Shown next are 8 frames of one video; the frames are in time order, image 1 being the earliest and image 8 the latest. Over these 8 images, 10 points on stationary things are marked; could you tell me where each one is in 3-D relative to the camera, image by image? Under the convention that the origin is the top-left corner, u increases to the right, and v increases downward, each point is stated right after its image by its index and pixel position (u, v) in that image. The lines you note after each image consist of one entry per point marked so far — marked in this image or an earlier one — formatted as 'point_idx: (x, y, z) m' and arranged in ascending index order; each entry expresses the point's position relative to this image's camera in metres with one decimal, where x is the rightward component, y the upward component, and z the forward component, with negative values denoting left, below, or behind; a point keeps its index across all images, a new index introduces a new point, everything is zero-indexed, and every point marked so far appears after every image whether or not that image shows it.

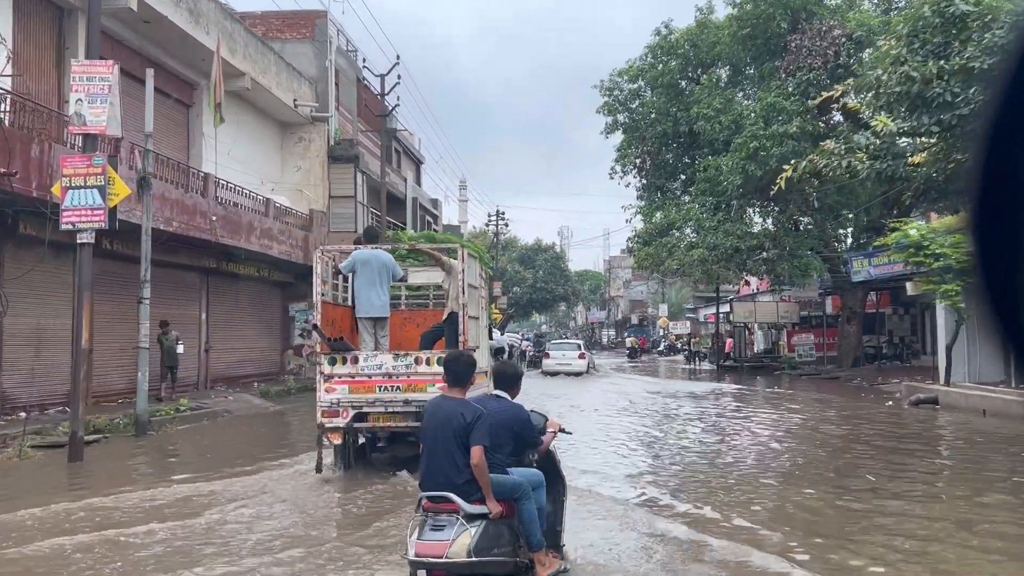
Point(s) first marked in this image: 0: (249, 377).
0: (-5.8, -2.0, +19.6) m
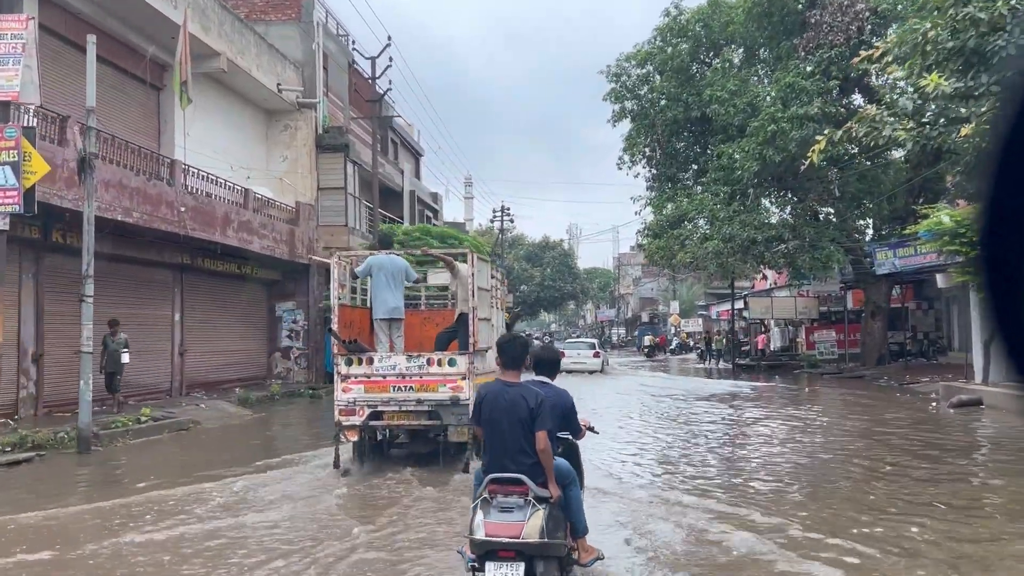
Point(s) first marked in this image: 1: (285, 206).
0: (-5.8, -1.9, +18.2) m
1: (-4.9, +1.8, +19.2) m
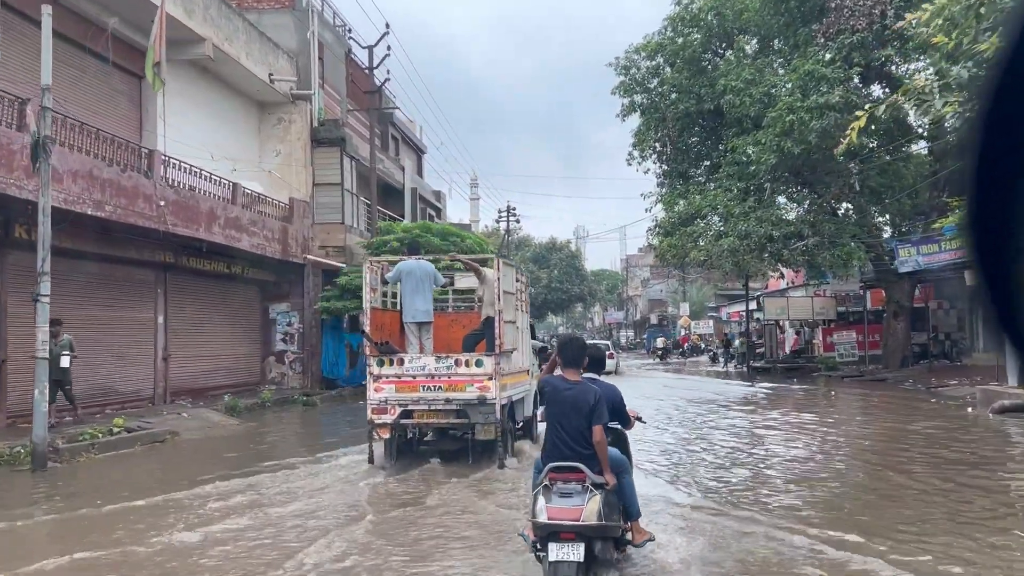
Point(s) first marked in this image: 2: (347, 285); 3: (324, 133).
0: (-5.7, -2.0, +17.2) m
1: (-4.8, +1.8, +18.2) m
2: (-3.4, +0.1, +18.2) m
3: (-4.1, +3.4, +19.4) m
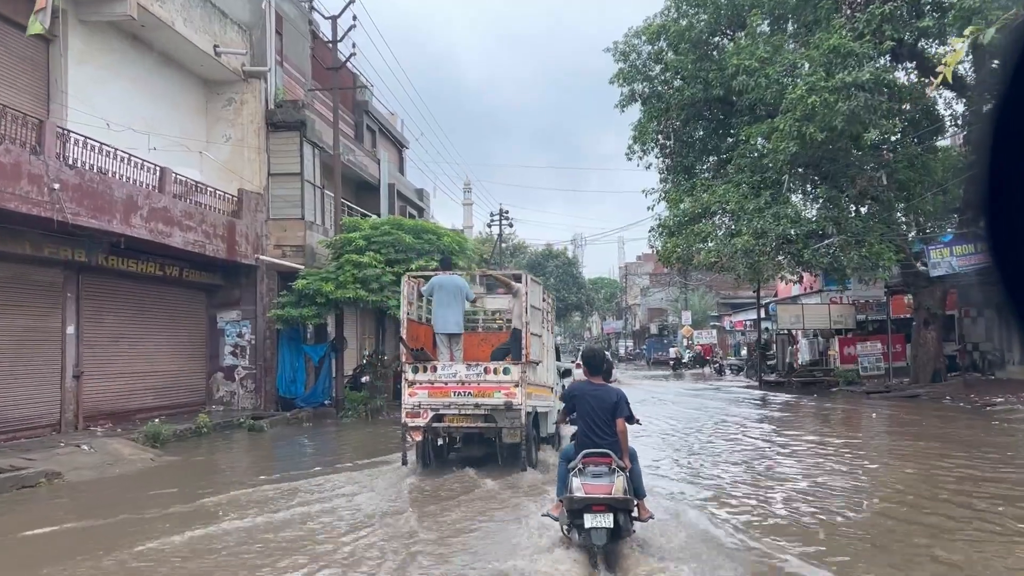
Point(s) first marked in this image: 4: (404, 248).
0: (-6.0, -2.0, +14.7) m
1: (-5.1, +1.7, +15.7) m
2: (-3.7, 0.0, +15.8) m
3: (-4.4, +3.3, +17.0) m
4: (-2.0, +0.8, +16.2) m
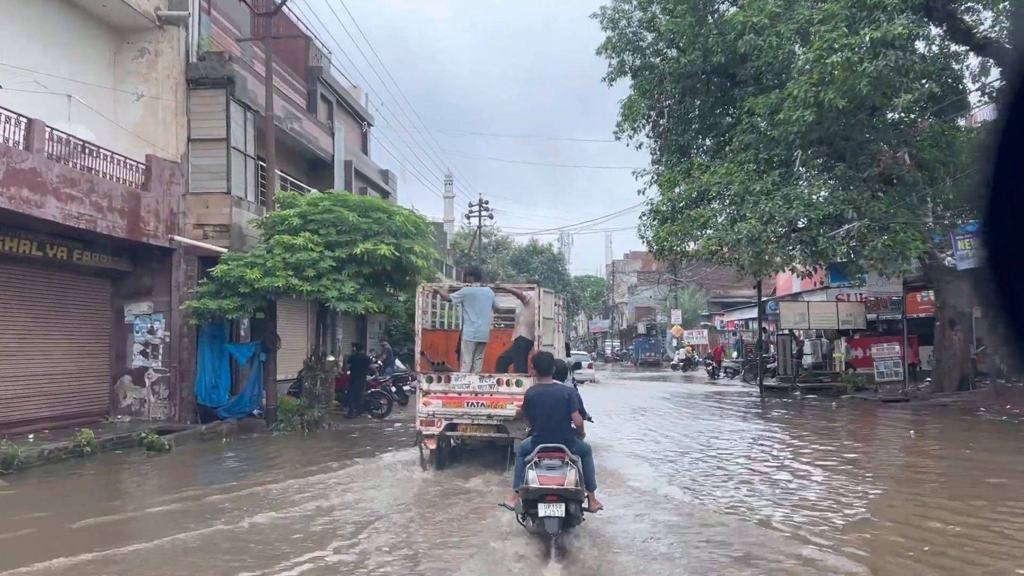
0: (-6.5, -1.8, +12.0) m
1: (-5.7, +1.9, +13.0) m
2: (-4.3, +0.2, +13.0) m
3: (-5.0, +3.5, +14.2) m
4: (-2.5, +0.9, +13.5) m
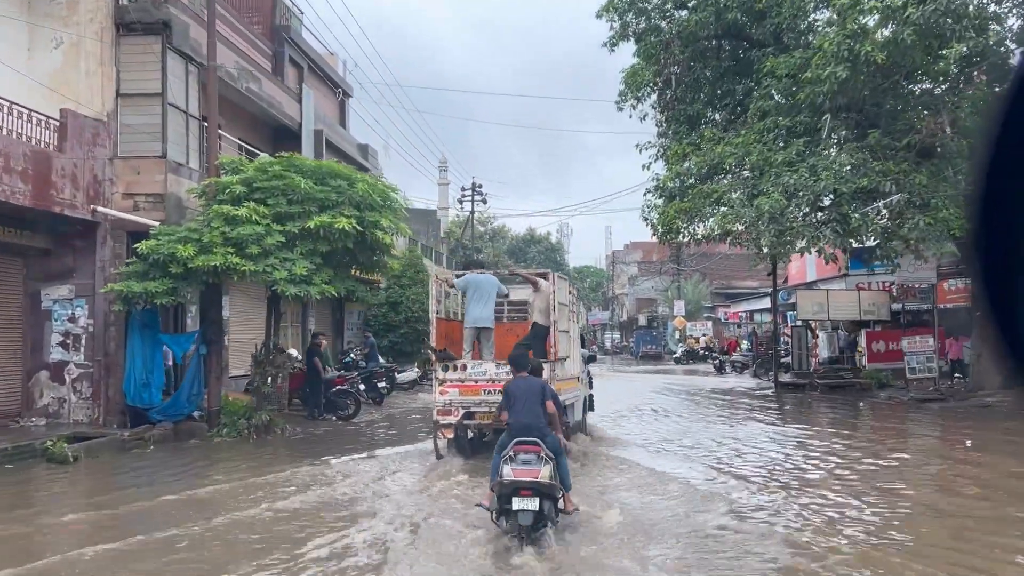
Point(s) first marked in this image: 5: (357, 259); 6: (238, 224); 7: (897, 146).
0: (-6.7, -1.6, +9.9) m
1: (-5.9, +2.1, +10.9) m
2: (-4.5, +0.4, +11.0) m
3: (-5.2, +3.8, +12.1) m
4: (-2.7, +1.2, +11.4) m
5: (-2.2, +0.4, +12.2) m
6: (-3.5, +0.8, +11.1) m
7: (+6.8, +2.5, +15.5) m
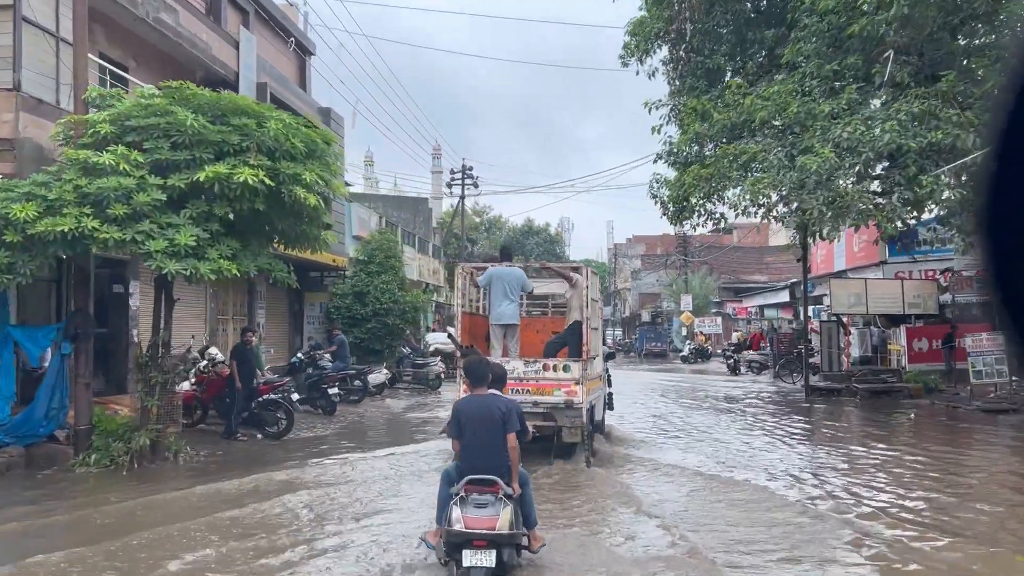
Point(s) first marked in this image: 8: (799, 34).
0: (-7.0, -1.4, +6.9) m
1: (-6.2, +2.4, +7.8) m
2: (-4.8, +0.6, +7.9) m
3: (-5.5, +4.0, +9.1) m
4: (-3.0, +1.4, +8.4) m
5: (-2.5, +0.6, +9.2) m
6: (-3.8, +1.0, +8.1) m
7: (+6.5, +2.7, +12.4) m
8: (+4.5, +4.0, +13.8) m
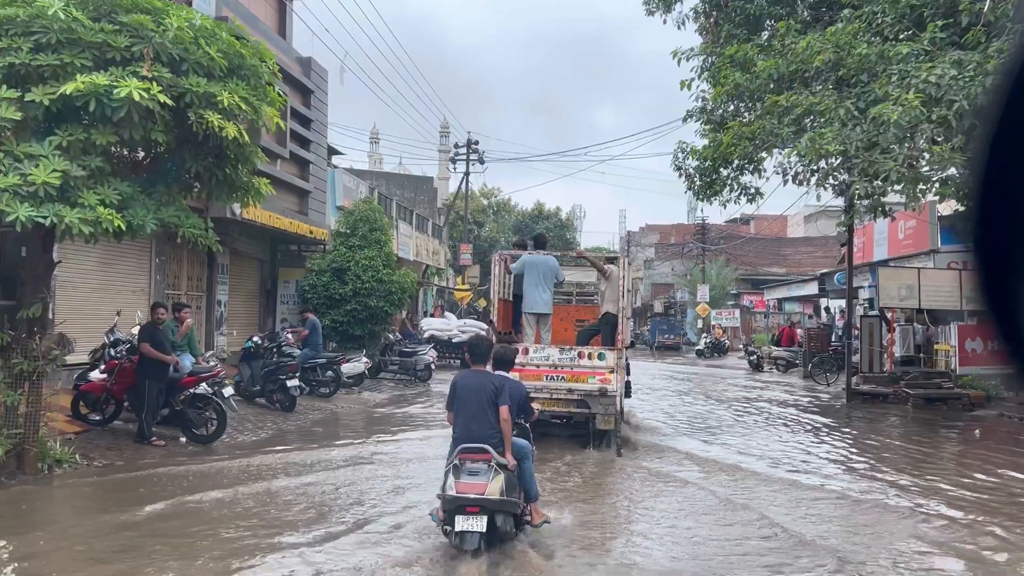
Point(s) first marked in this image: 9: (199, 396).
0: (-7.2, -1.0, +4.7) m
1: (-6.2, +2.7, +5.6) m
2: (-4.9, +1.0, +5.7) m
3: (-5.5, +4.4, +6.8) m
4: (-3.1, +1.7, +6.1) m
5: (-2.5, +0.9, +6.9) m
6: (-3.9, +1.4, +5.8) m
7: (+6.5, +2.8, +10.0) m
8: (+4.6, +4.2, +11.4) m
9: (-3.1, -1.0, +8.6) m
